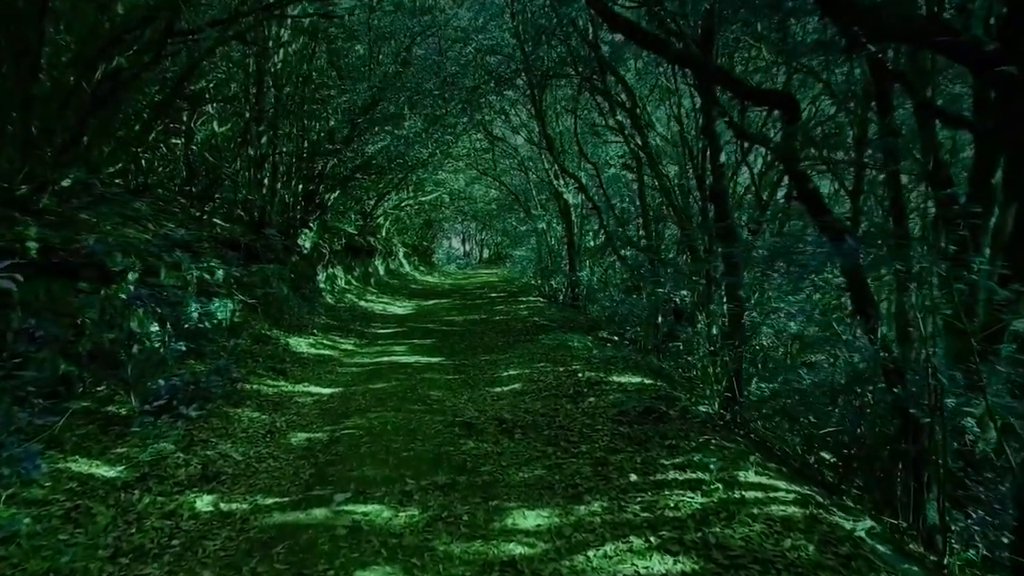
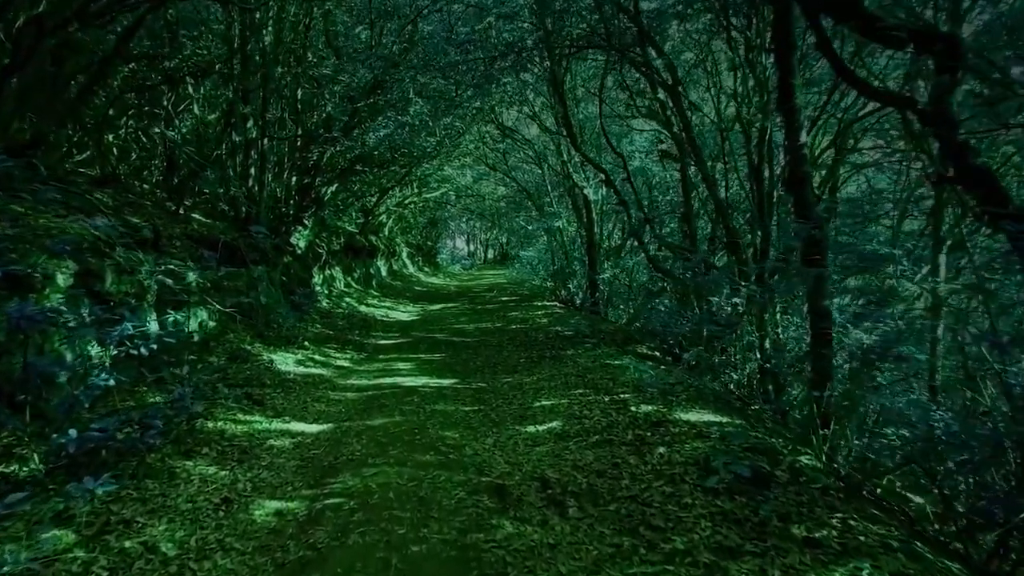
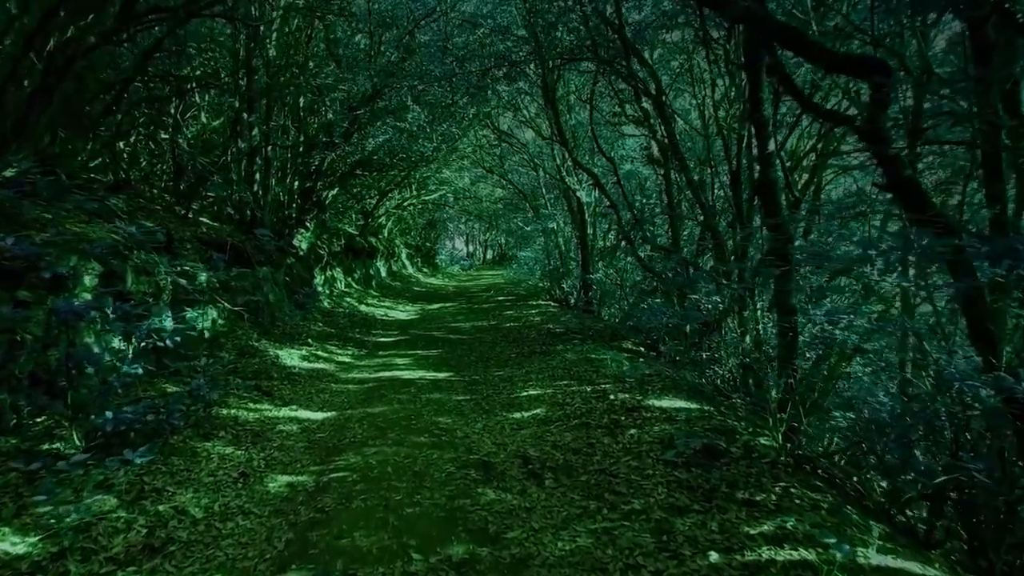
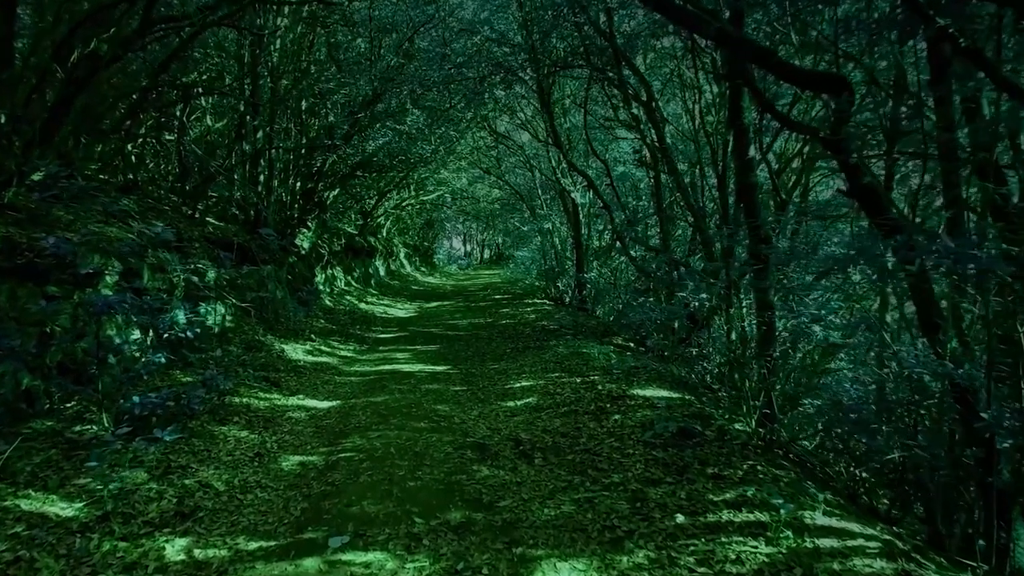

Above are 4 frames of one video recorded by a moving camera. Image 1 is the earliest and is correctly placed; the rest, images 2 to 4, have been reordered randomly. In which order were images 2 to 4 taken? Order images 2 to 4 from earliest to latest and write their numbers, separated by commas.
4, 3, 2
